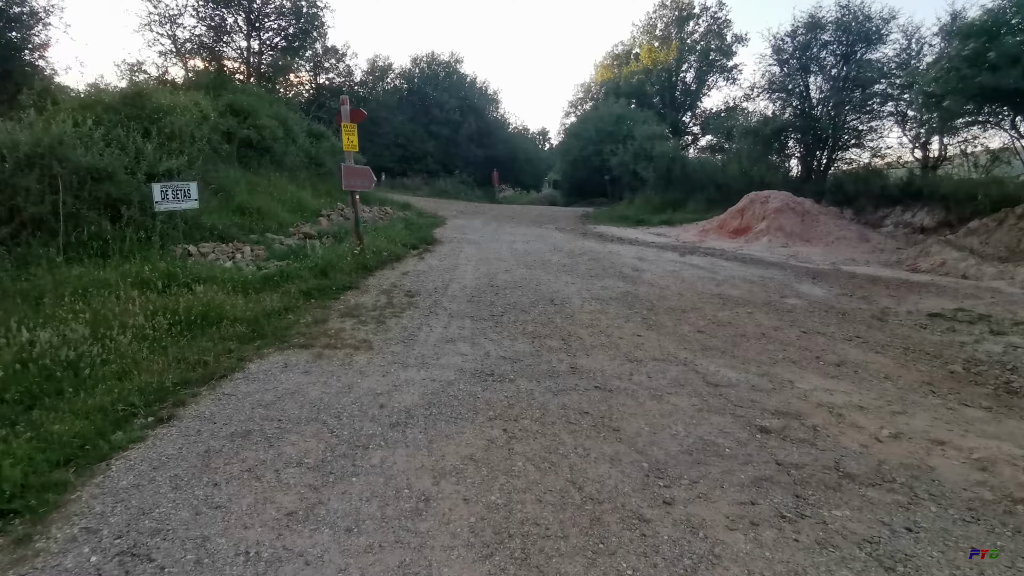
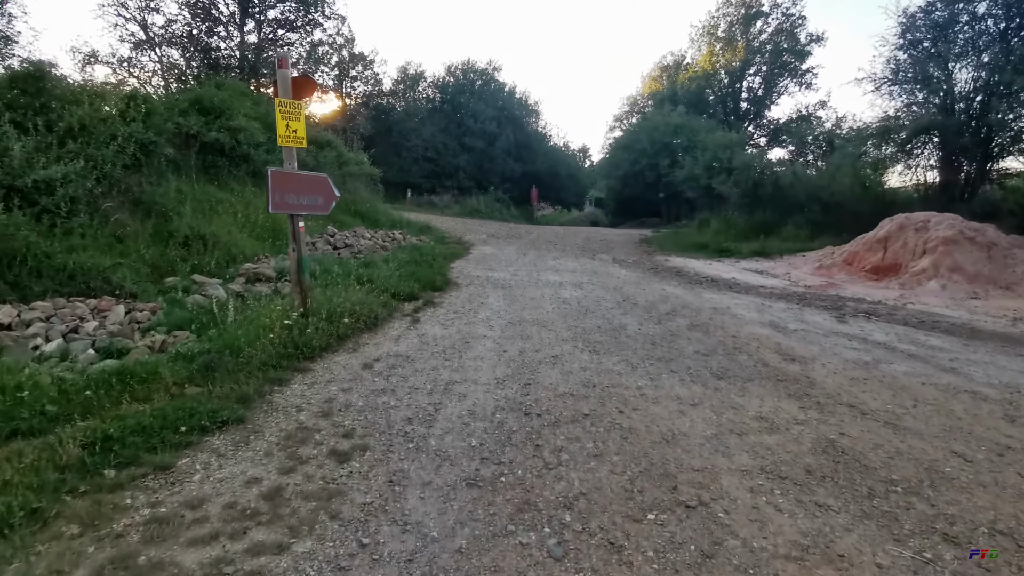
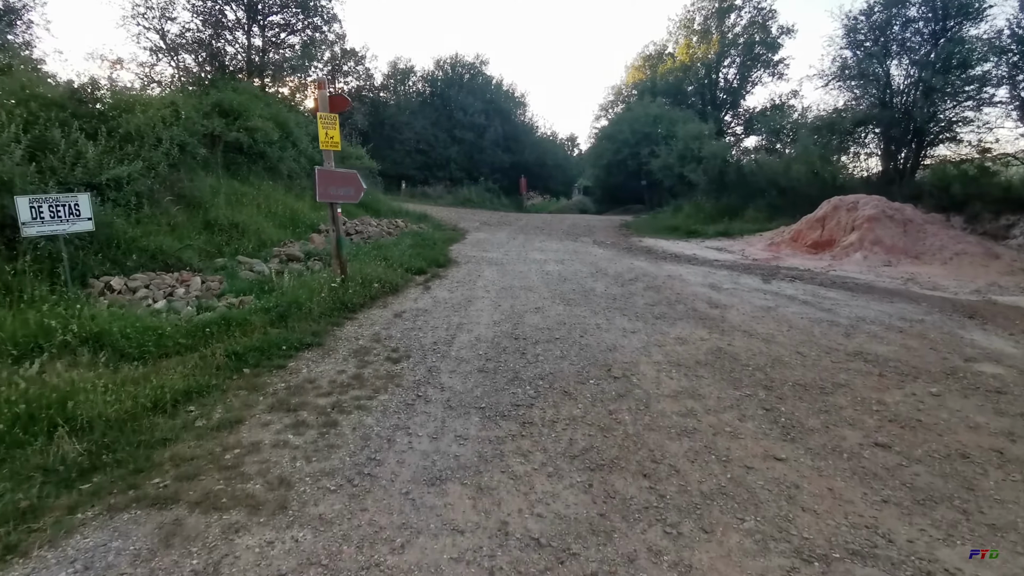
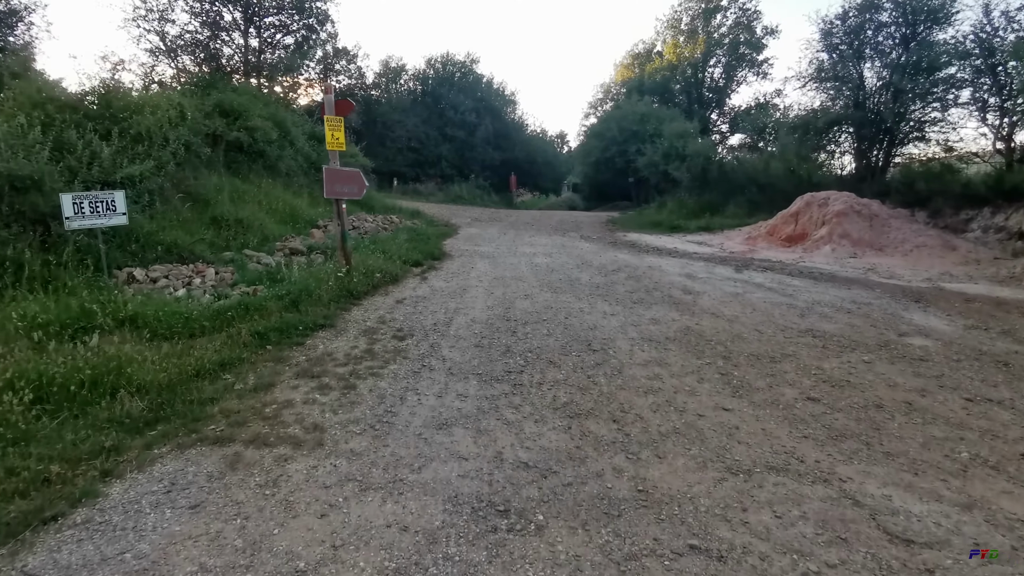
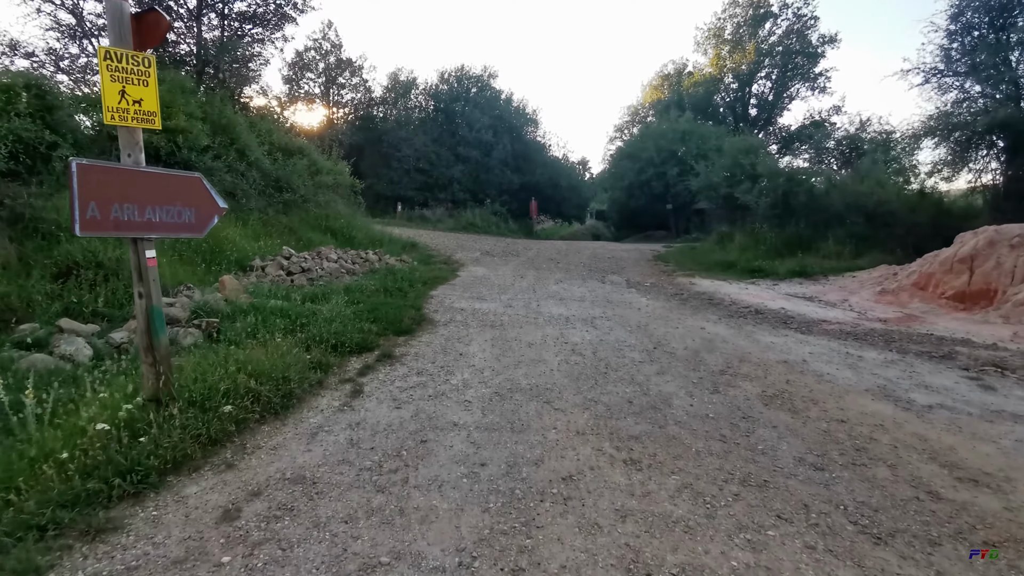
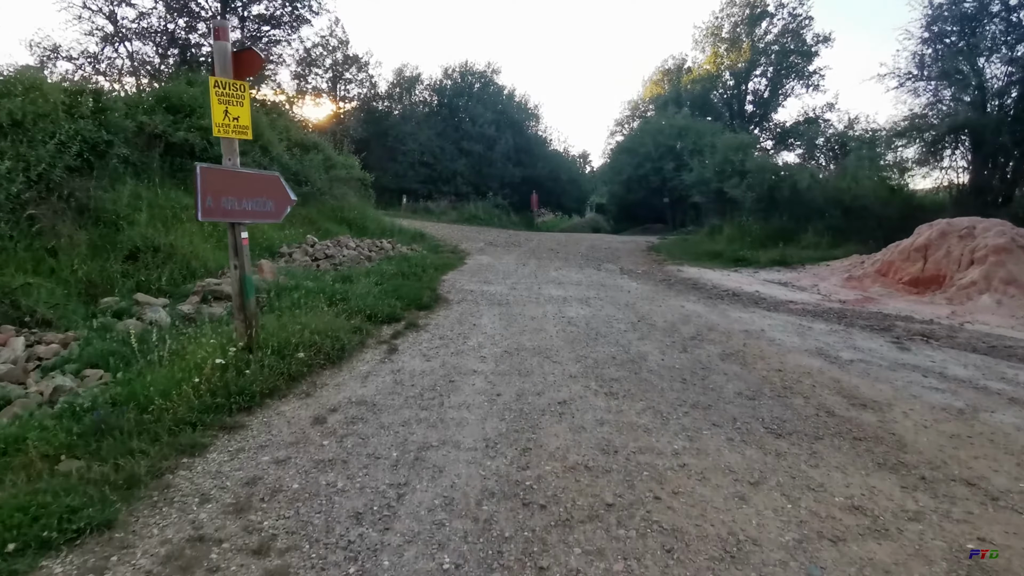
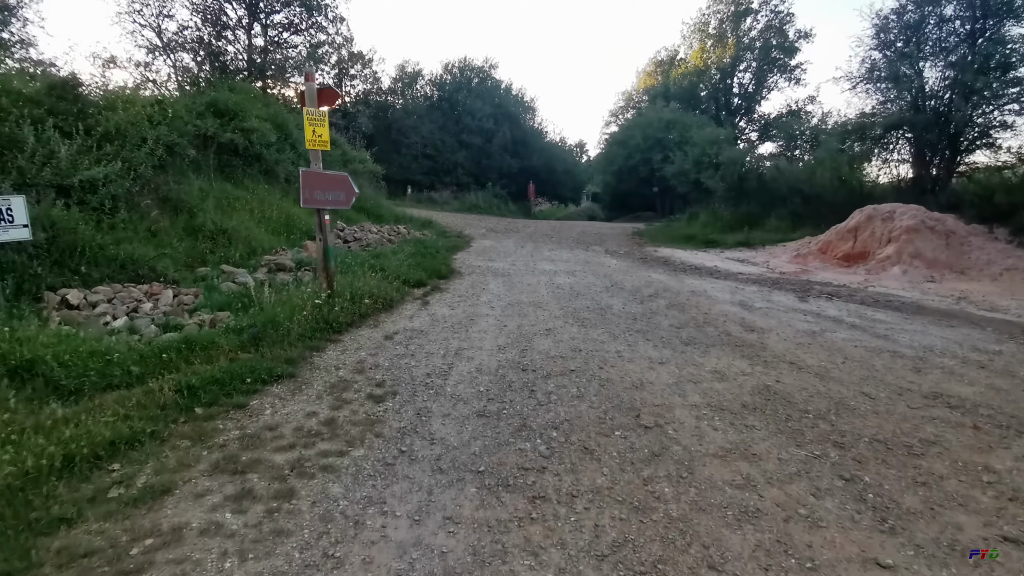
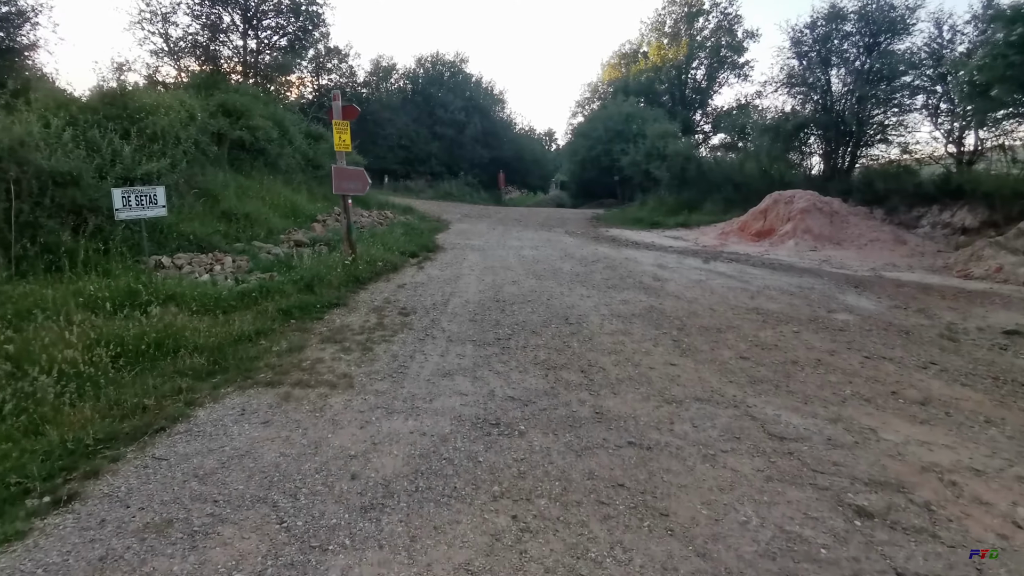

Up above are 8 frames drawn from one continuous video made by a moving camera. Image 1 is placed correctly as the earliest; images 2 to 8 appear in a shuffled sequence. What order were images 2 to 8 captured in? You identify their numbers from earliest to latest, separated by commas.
8, 4, 3, 7, 2, 6, 5
